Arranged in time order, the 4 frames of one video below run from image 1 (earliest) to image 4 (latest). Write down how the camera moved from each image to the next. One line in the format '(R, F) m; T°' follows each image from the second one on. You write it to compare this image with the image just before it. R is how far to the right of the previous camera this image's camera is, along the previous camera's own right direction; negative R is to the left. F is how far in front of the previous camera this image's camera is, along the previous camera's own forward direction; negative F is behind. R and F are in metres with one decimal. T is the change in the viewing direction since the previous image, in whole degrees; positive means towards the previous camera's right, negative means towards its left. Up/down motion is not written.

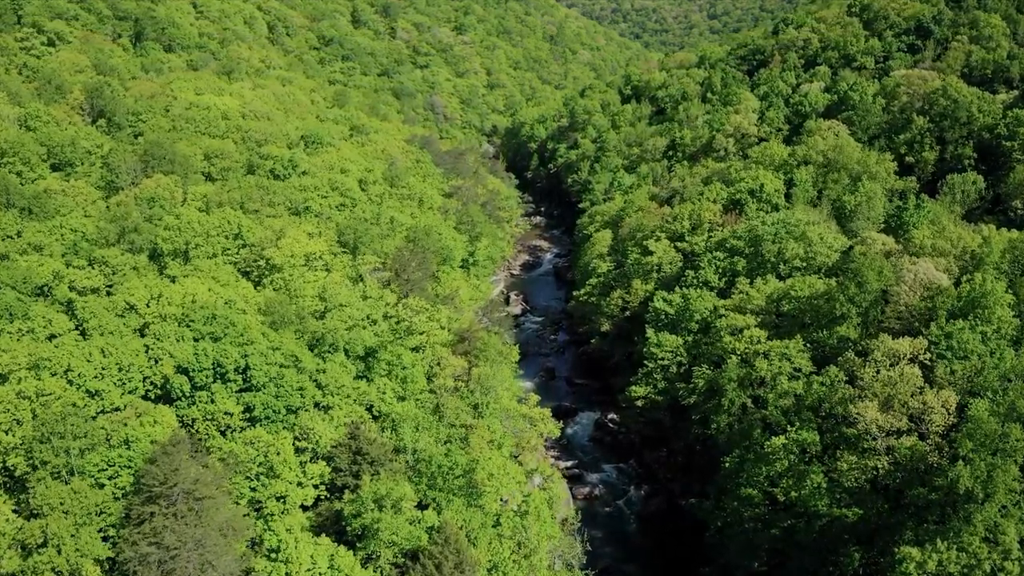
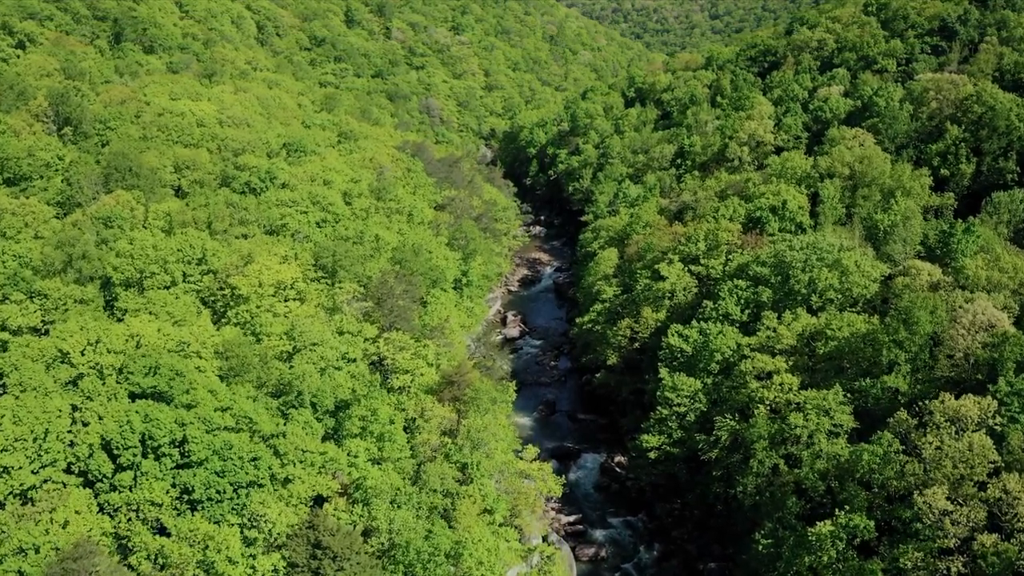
(+0.3, +6.5) m; 0°
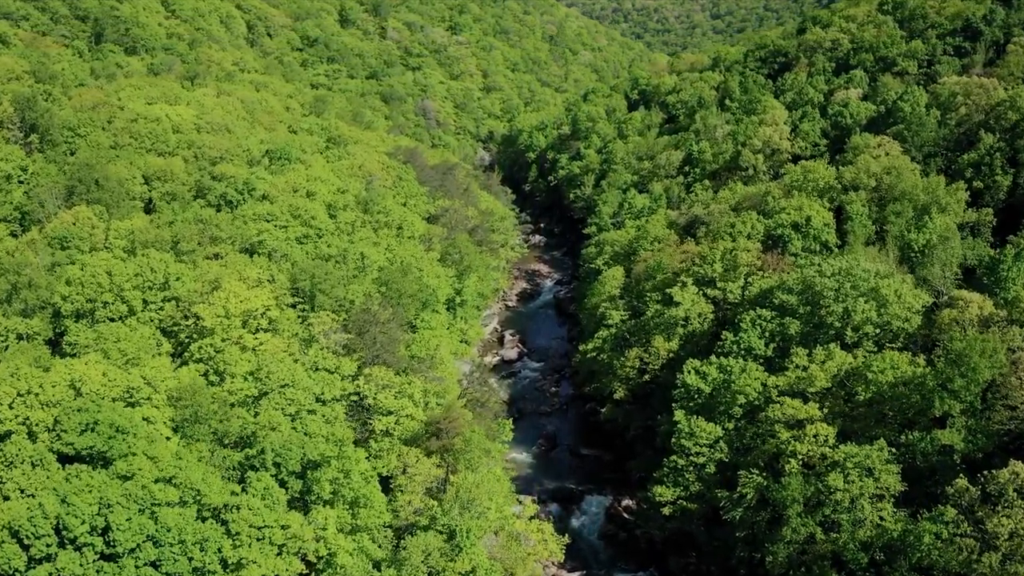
(+0.2, +5.5) m; 0°
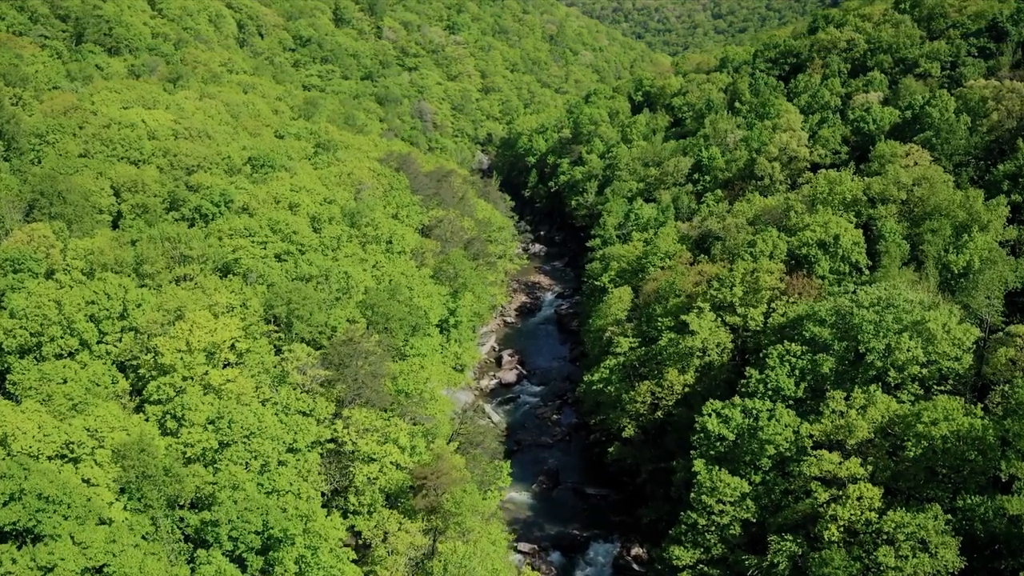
(+0.1, +5.0) m; 0°
